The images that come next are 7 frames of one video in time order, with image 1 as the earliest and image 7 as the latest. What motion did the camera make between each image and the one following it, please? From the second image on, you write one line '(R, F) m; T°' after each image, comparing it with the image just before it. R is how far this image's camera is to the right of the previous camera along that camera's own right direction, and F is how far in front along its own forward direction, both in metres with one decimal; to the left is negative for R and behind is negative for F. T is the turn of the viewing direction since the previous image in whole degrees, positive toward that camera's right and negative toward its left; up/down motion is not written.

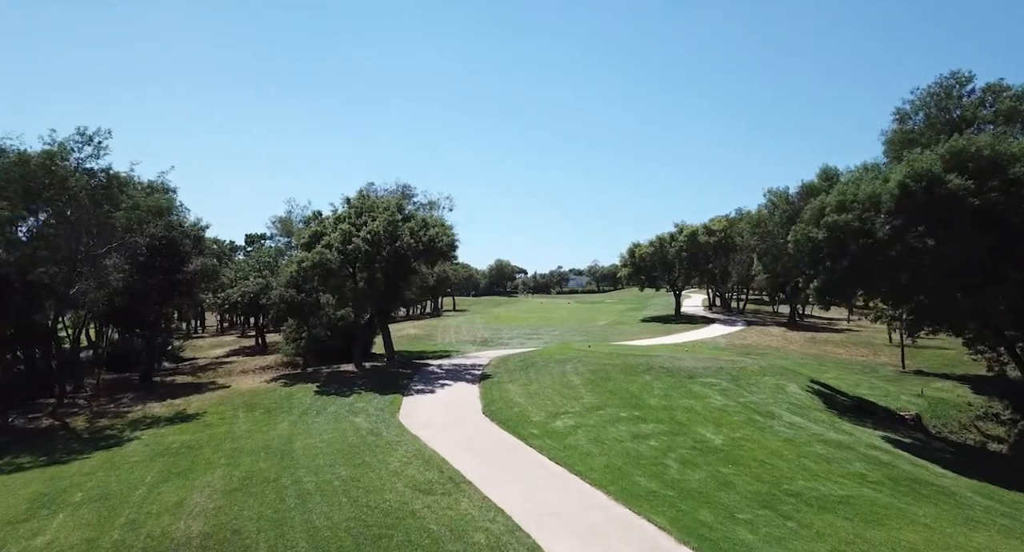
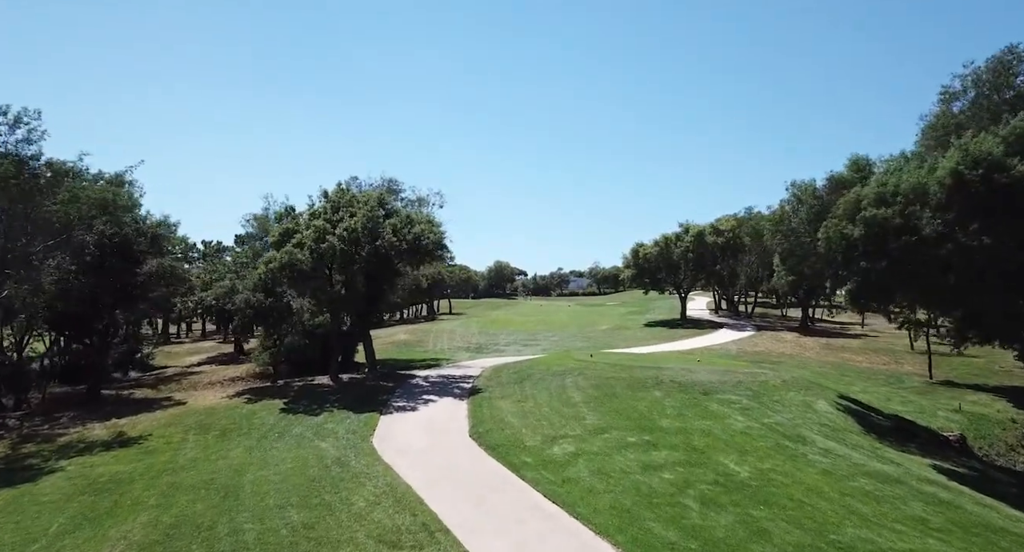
(+0.3, +3.0) m; 0°
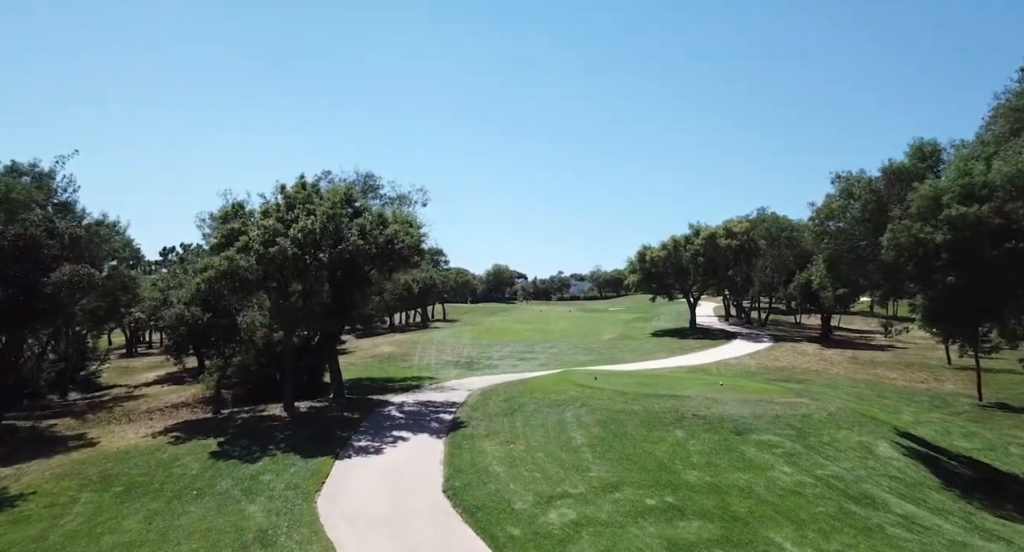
(+0.4, +4.4) m; 0°
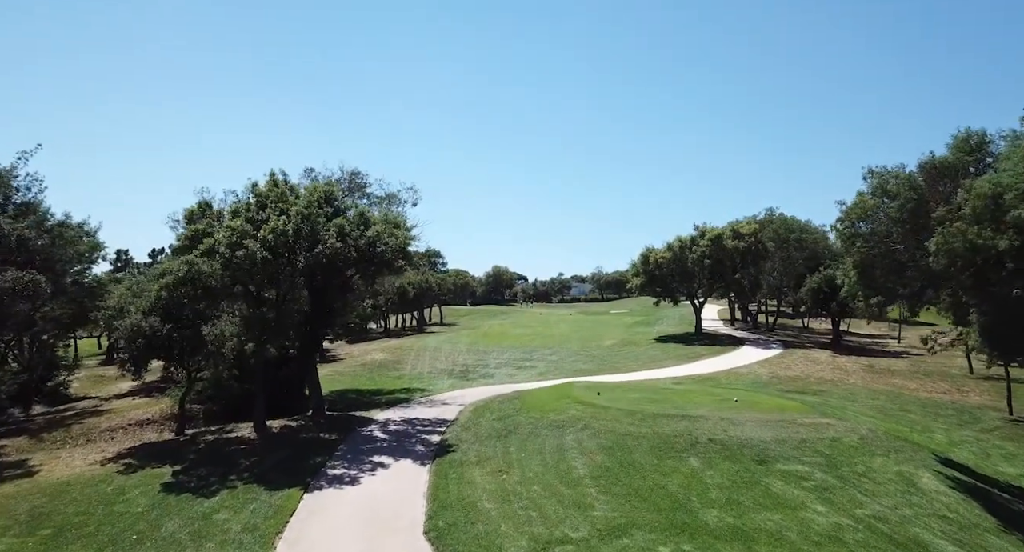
(+0.2, +2.2) m; 0°
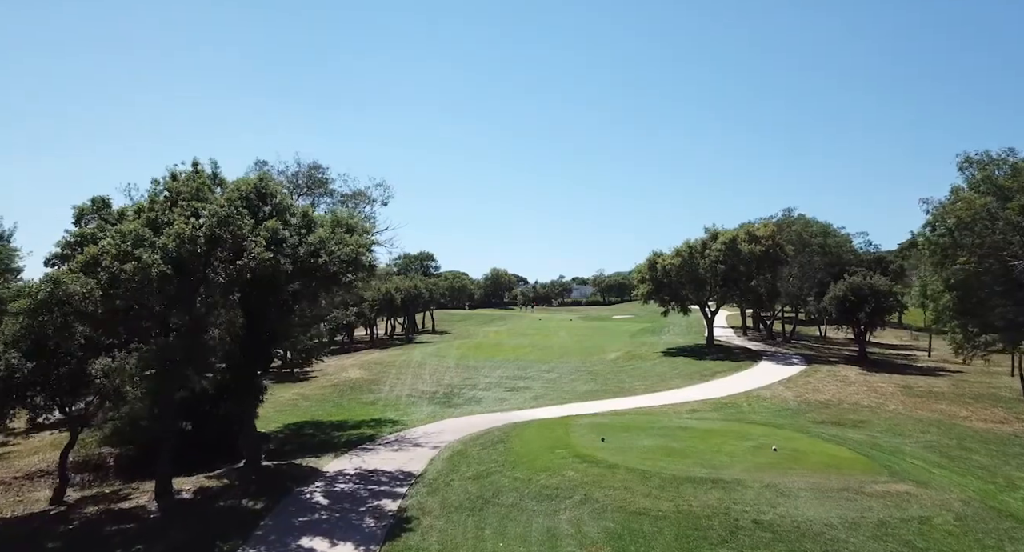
(+0.5, +4.7) m; 0°
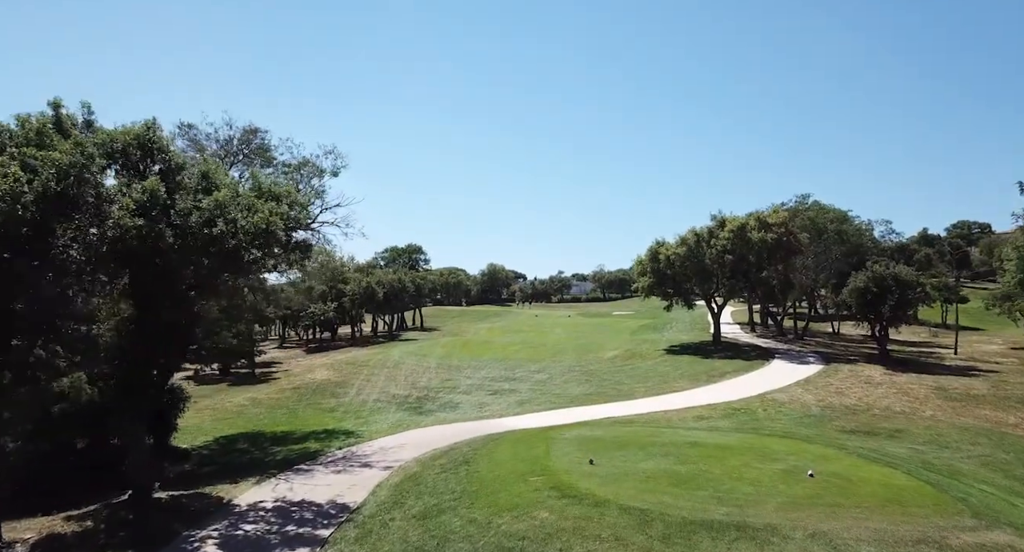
(+0.9, +4.1) m; 0°
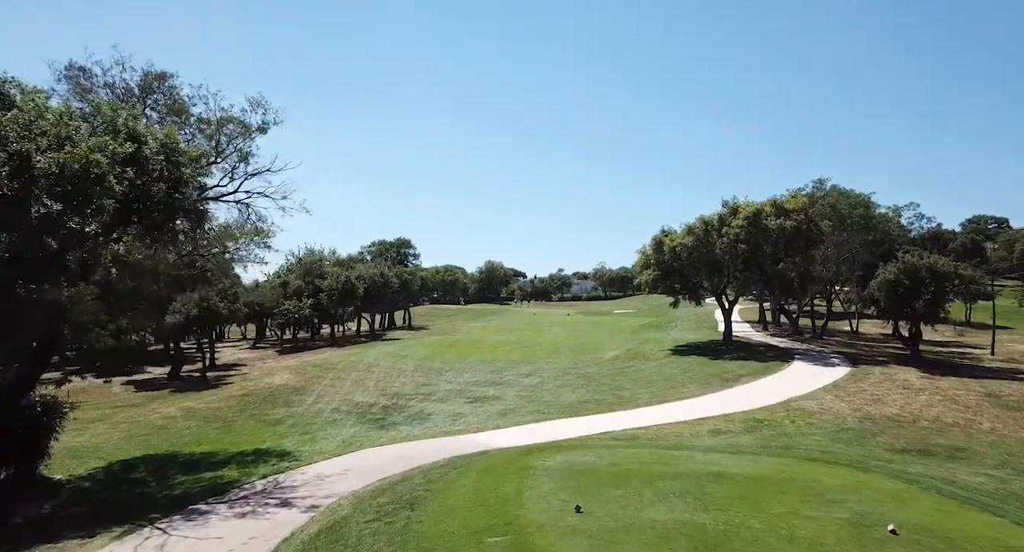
(+0.8, +4.4) m; 0°
